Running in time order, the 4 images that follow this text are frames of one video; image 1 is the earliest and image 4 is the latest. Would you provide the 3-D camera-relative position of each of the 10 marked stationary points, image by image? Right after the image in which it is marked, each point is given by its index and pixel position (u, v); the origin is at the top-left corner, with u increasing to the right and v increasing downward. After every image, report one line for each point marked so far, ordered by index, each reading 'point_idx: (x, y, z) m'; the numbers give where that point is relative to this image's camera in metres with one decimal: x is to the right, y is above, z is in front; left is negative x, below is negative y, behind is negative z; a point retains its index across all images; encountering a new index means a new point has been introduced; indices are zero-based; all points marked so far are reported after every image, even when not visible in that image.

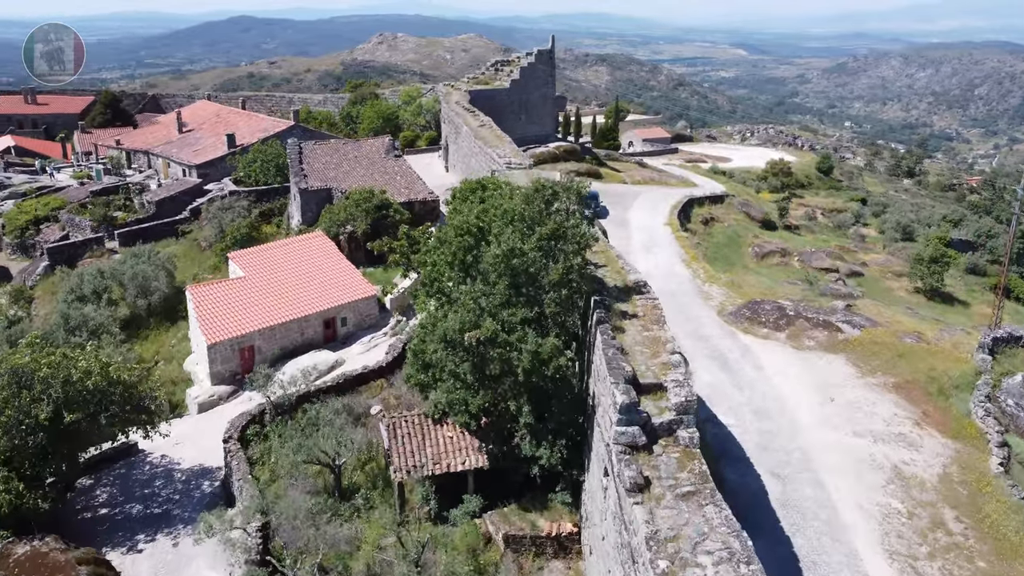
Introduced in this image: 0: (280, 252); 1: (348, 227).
0: (-5.2, +0.8, +18.1) m
1: (-4.0, +1.5, +19.8) m
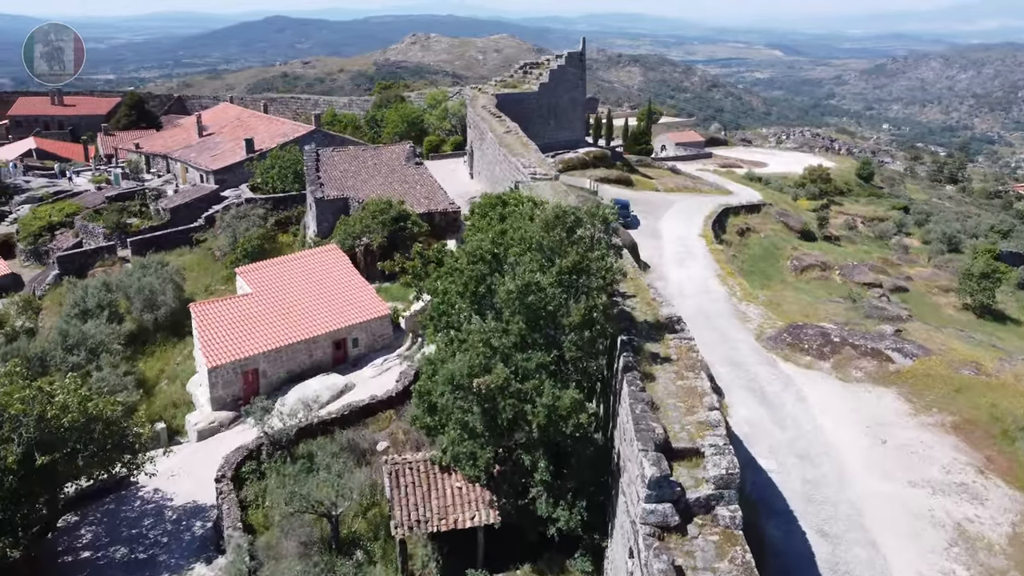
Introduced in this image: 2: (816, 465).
0: (-4.7, +0.4, +17.2) m
1: (-3.5, +1.1, +18.9) m
2: (+4.6, -2.7, +12.2) m
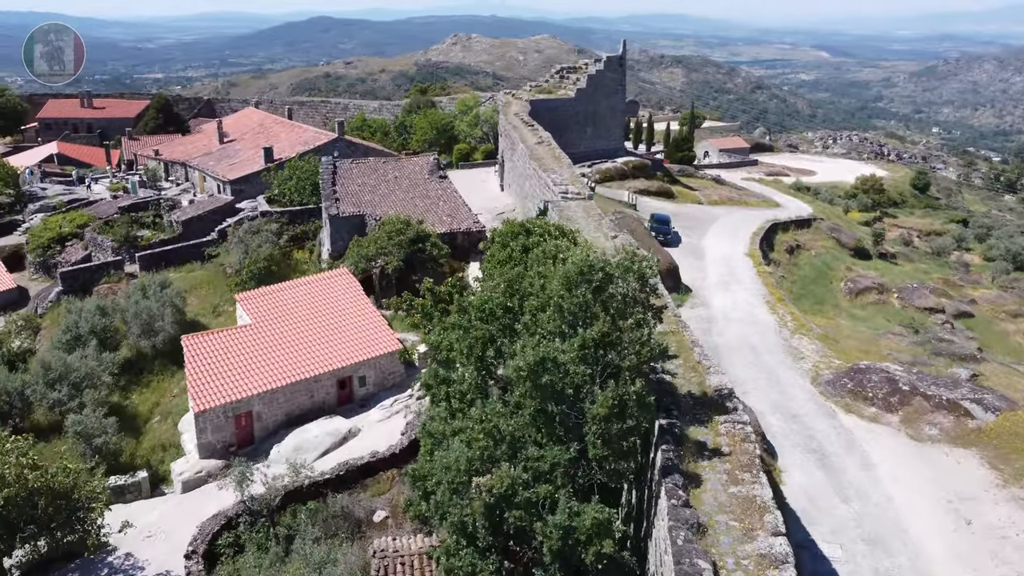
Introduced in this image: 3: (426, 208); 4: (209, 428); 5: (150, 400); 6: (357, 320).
0: (-4.2, -0.1, +15.7) m
1: (-2.9, +0.6, +17.3) m
2: (+4.8, -3.4, +10.3) m
3: (-2.1, +1.9, +19.5) m
4: (-4.9, -2.2, +12.9) m
5: (-7.1, -2.2, +15.7) m
6: (-2.9, -0.6, +15.2) m
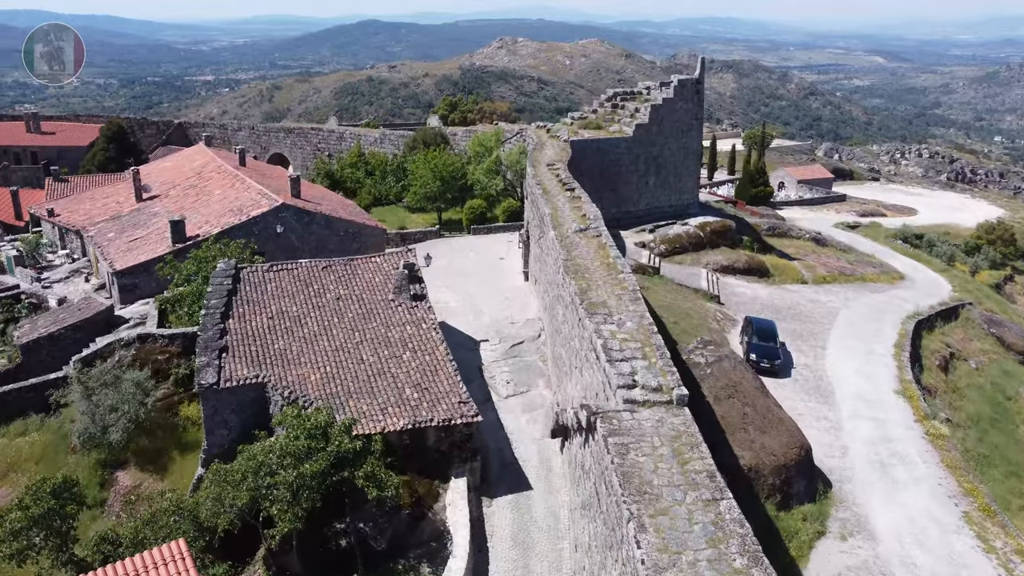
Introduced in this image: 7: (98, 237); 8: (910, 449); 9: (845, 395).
0: (-4.2, -3.1, +7.3) m
1: (-2.8, -2.5, +8.9) m
2: (+4.5, -6.5, +1.4) m
3: (-1.8, -1.1, +11.0) m
4: (-5.0, -5.2, +4.6) m
5: (-7.1, -5.1, +7.5) m
6: (-3.0, -3.6, +6.8) m
7: (-9.5, +1.2, +18.5) m
8: (+7.2, -2.9, +14.6) m
9: (+6.8, -2.1, +16.5) m
